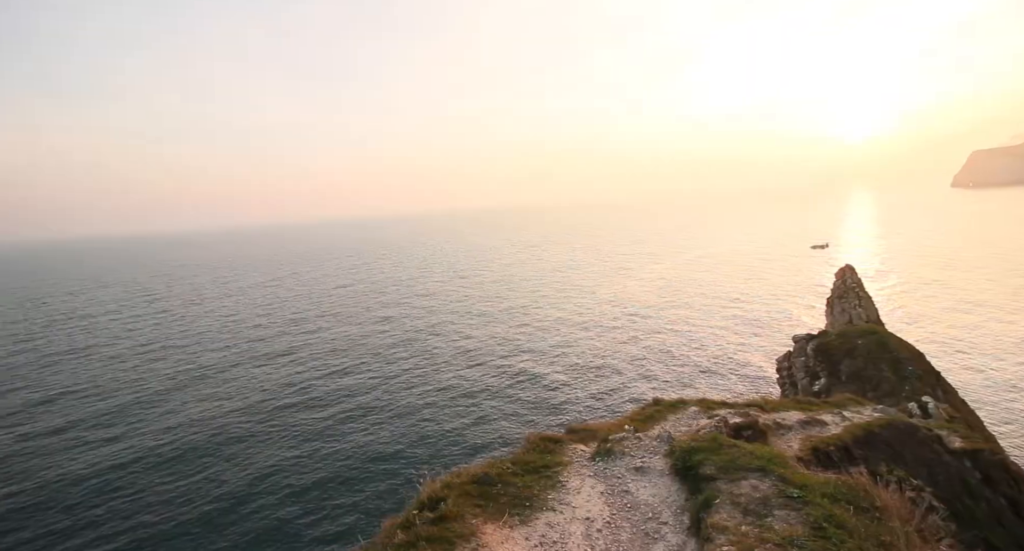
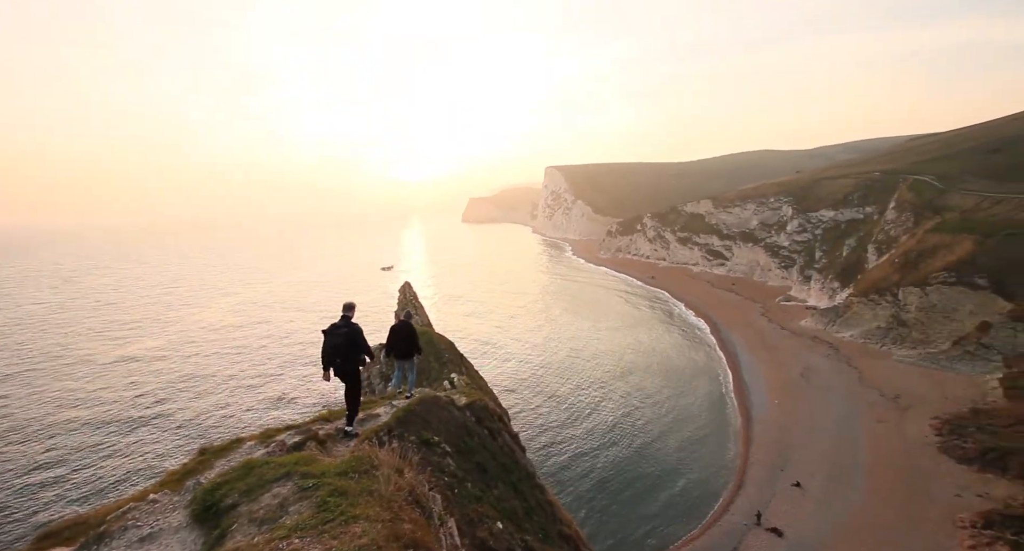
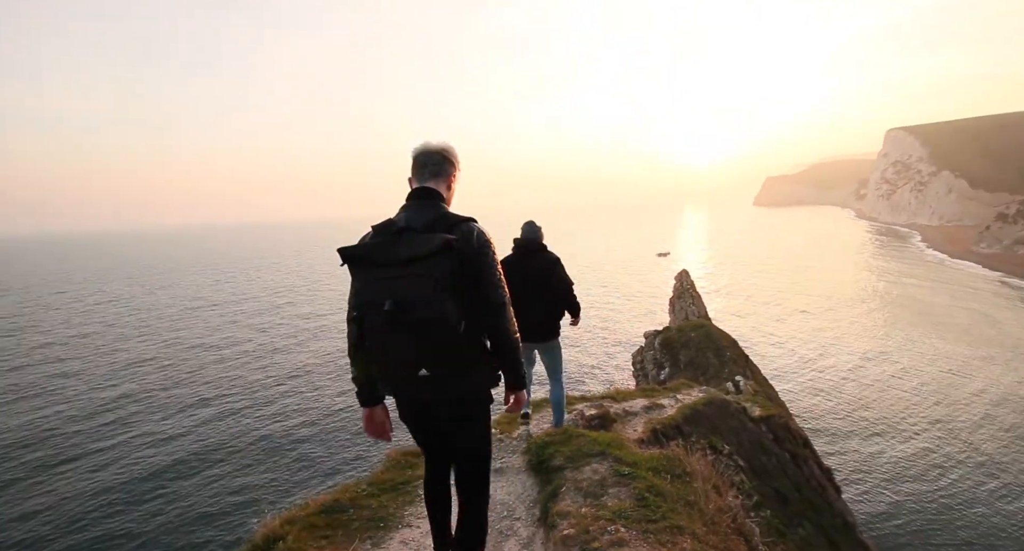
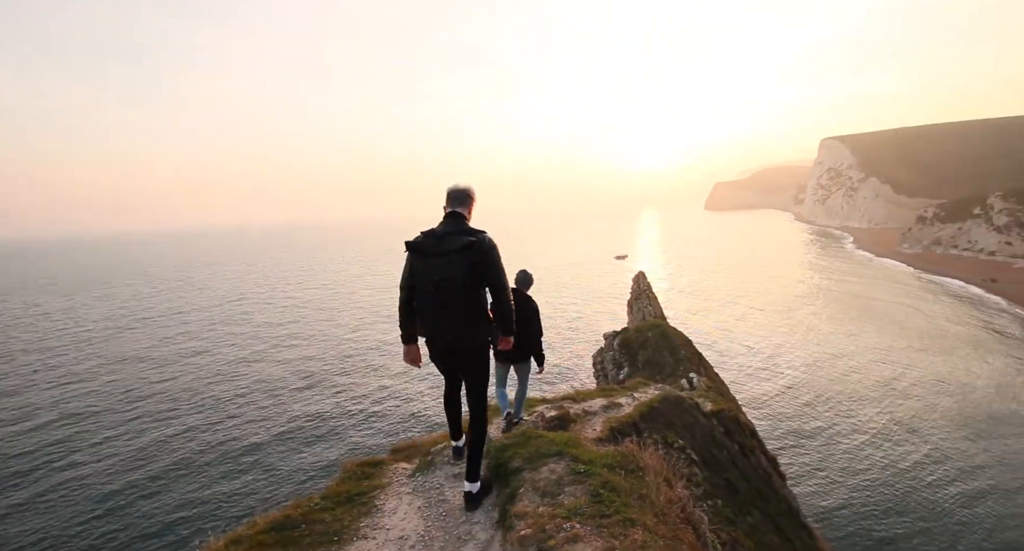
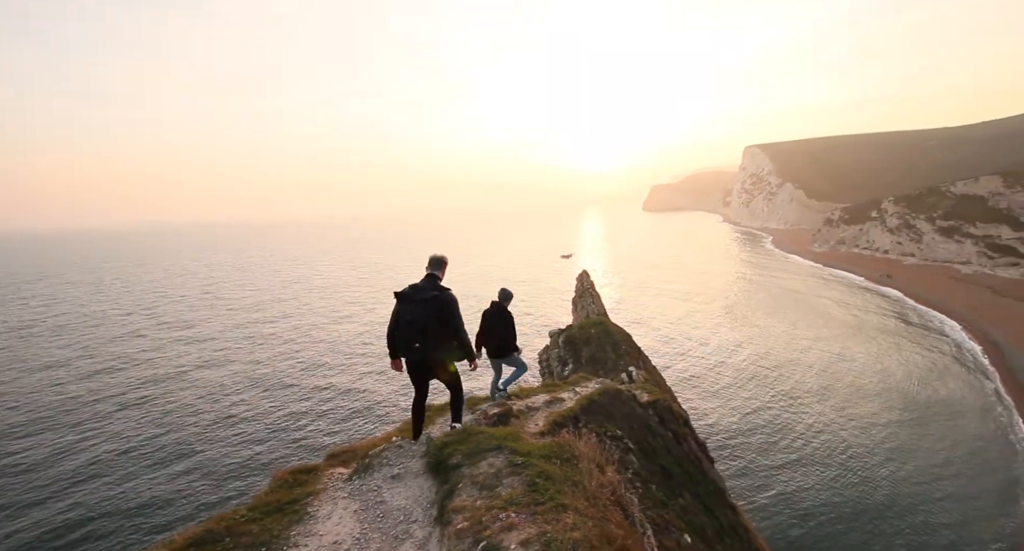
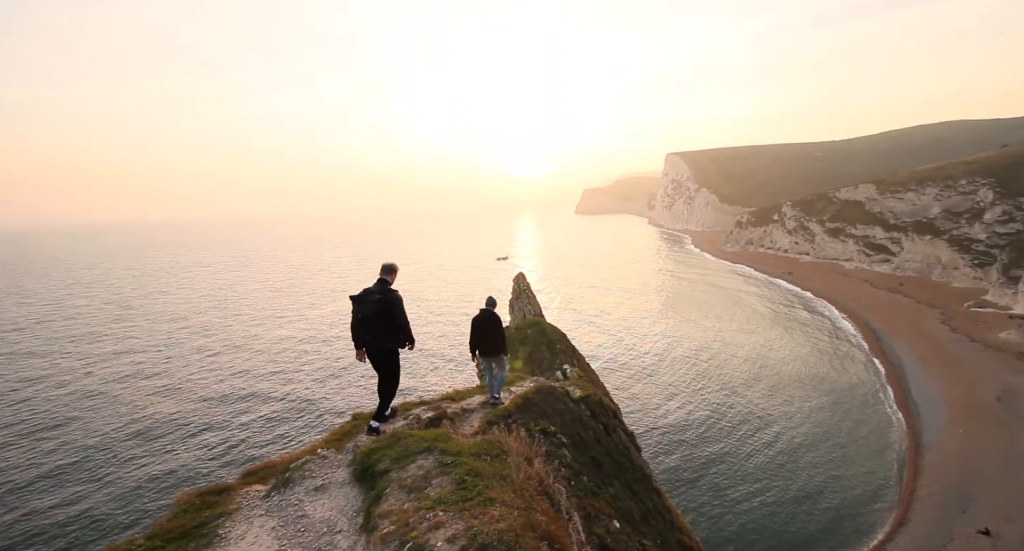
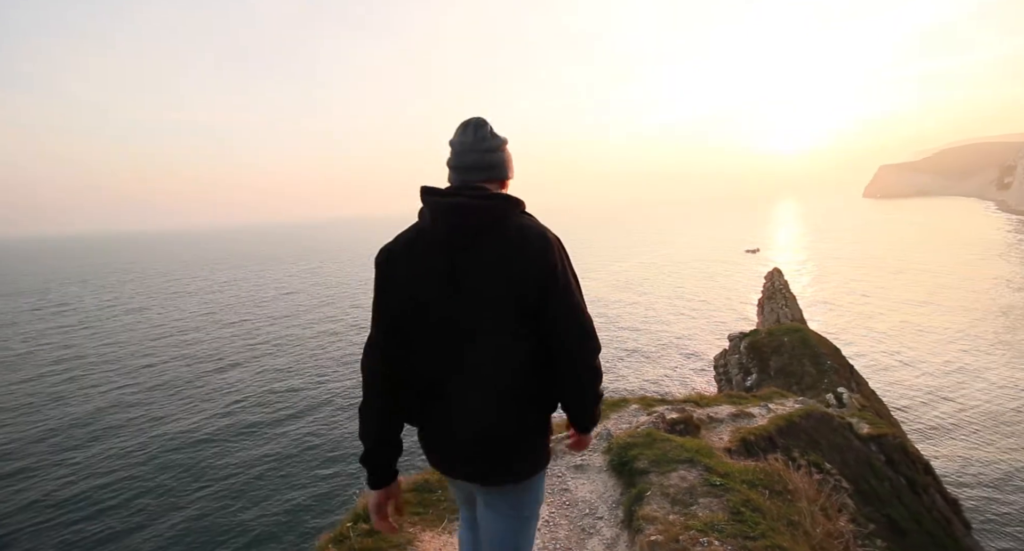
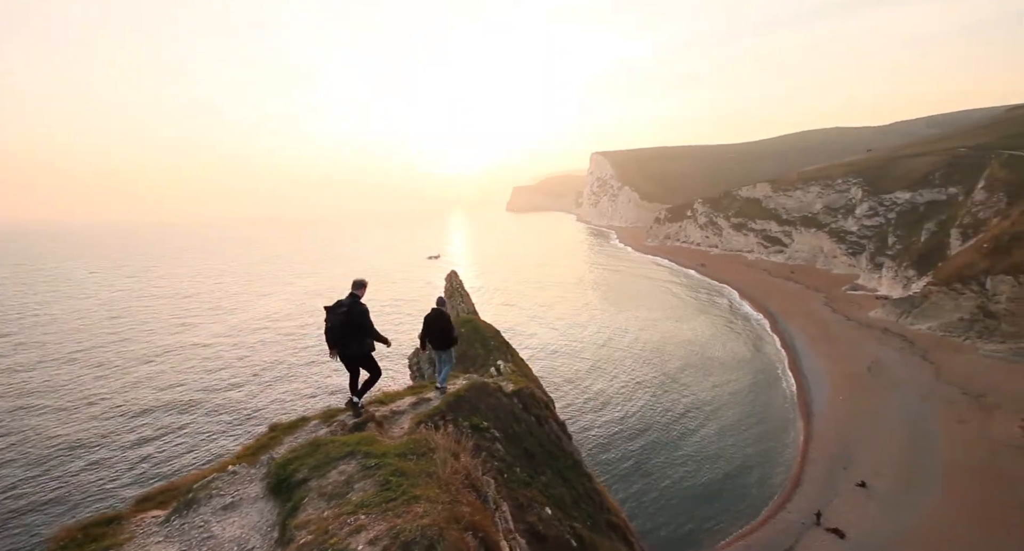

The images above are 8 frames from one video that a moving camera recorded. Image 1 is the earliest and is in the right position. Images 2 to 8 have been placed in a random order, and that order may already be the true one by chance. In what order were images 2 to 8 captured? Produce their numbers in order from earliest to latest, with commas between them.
7, 3, 4, 5, 6, 8, 2
